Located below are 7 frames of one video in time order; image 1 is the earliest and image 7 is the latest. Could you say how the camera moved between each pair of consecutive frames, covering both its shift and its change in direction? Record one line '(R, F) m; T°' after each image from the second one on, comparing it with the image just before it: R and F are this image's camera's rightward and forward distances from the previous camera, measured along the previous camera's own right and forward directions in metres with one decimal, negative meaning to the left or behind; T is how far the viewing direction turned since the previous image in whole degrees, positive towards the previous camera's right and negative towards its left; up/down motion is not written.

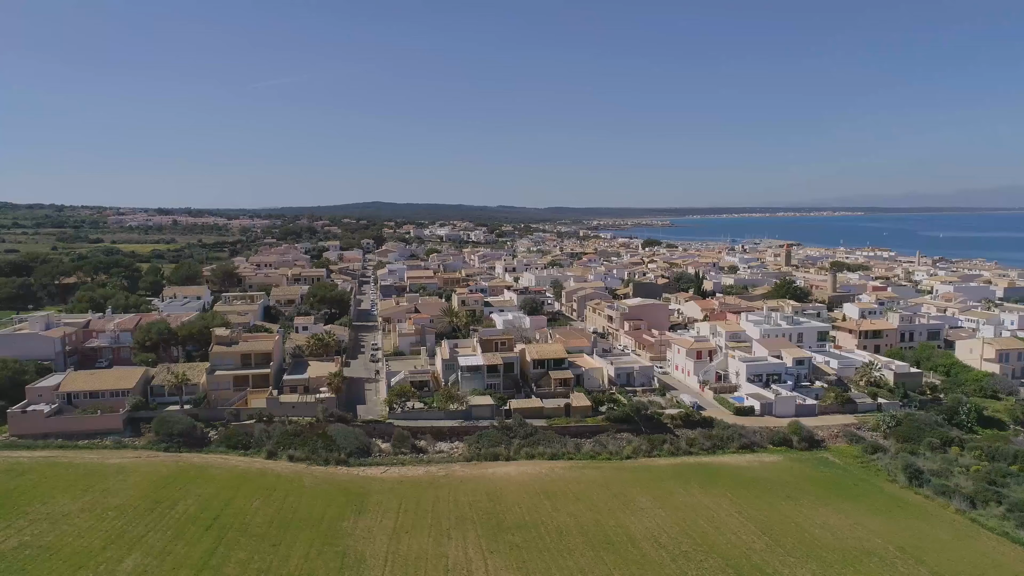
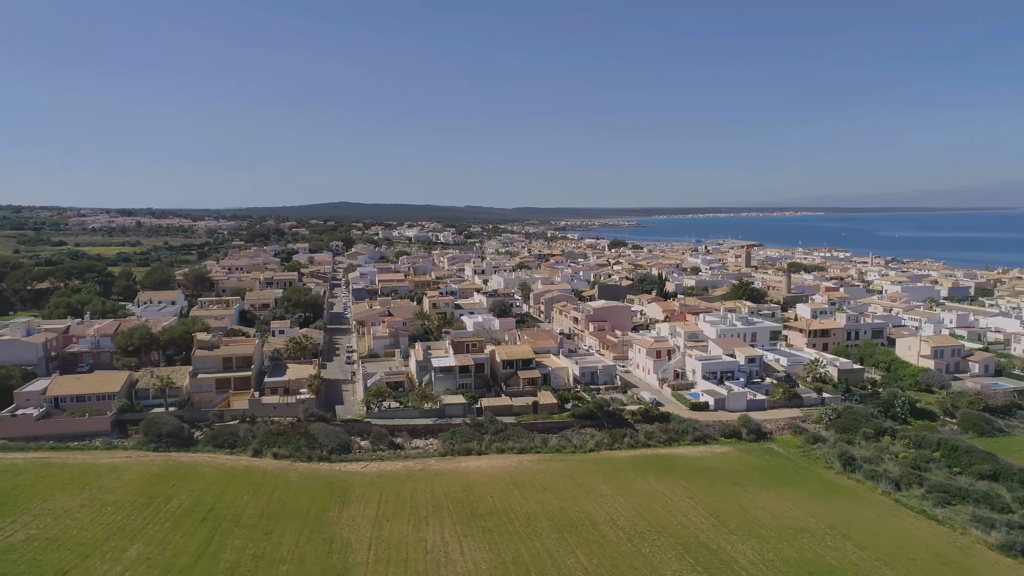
(-0.1, -1.4) m; +3°
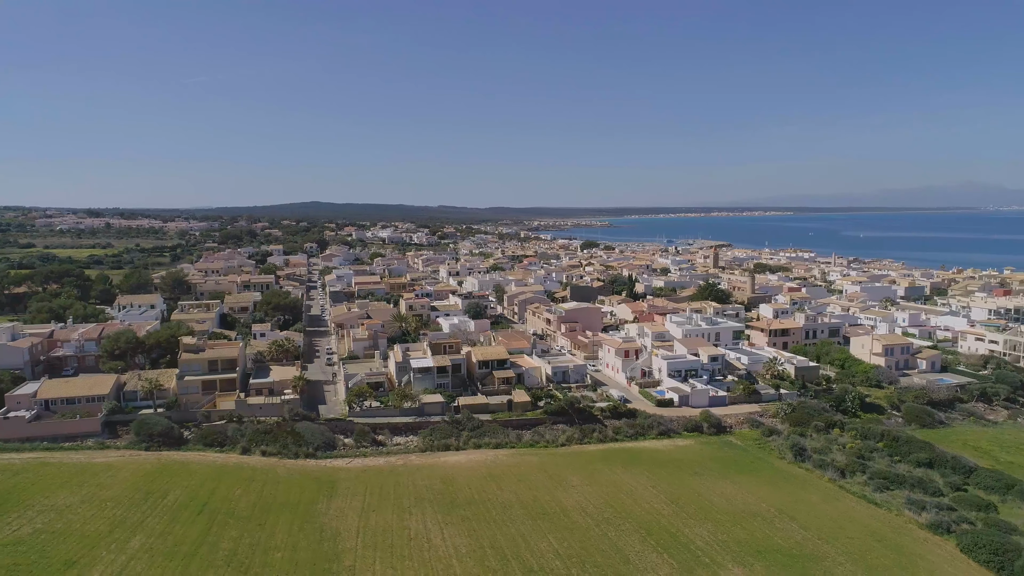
(-0.1, -1.3) m; +2°
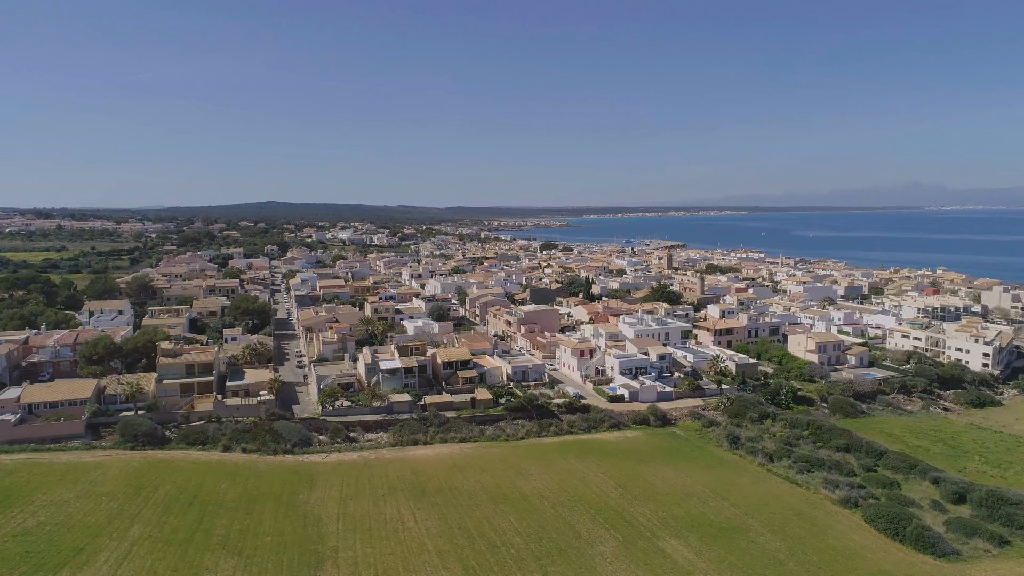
(-0.1, -1.9) m; +3°
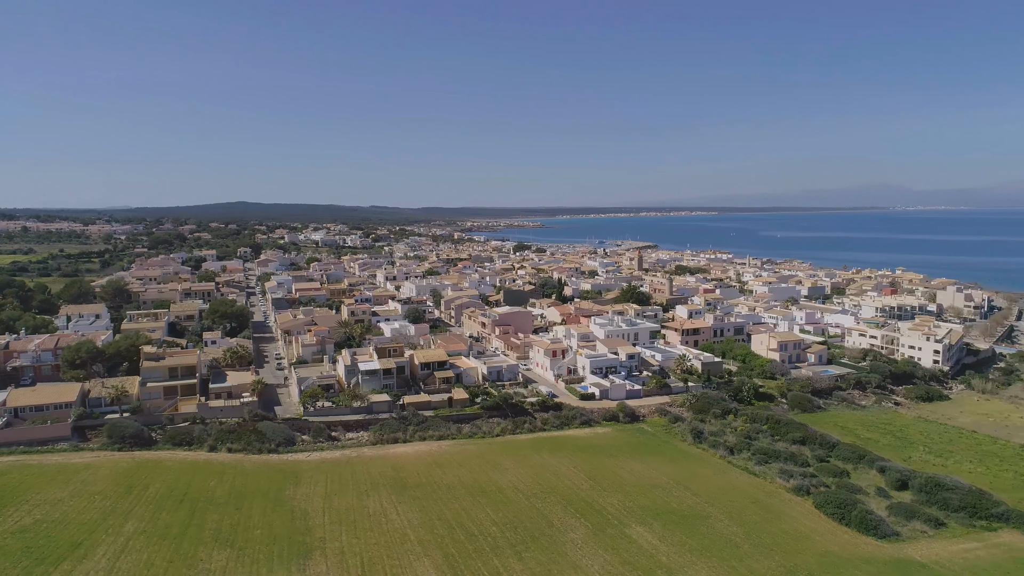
(-0.1, -1.1) m; +2°
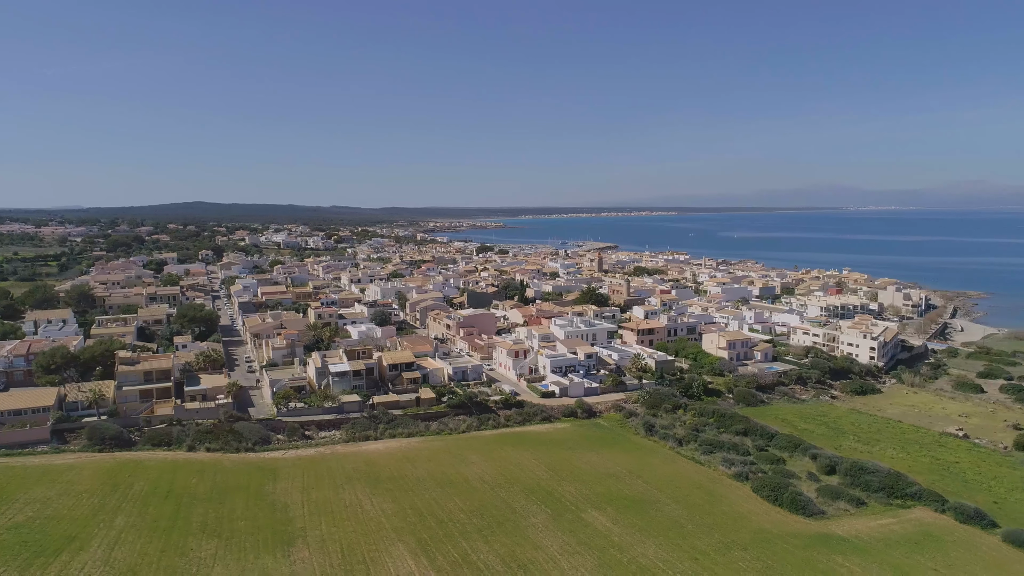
(-0.1, -1.6) m; +3°
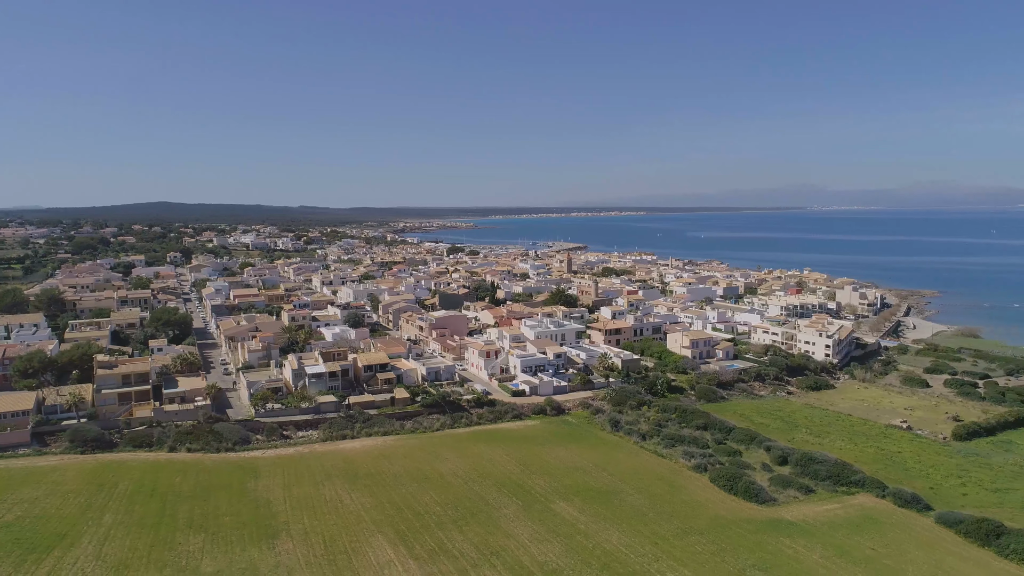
(0.0, -1.2) m; +2°
